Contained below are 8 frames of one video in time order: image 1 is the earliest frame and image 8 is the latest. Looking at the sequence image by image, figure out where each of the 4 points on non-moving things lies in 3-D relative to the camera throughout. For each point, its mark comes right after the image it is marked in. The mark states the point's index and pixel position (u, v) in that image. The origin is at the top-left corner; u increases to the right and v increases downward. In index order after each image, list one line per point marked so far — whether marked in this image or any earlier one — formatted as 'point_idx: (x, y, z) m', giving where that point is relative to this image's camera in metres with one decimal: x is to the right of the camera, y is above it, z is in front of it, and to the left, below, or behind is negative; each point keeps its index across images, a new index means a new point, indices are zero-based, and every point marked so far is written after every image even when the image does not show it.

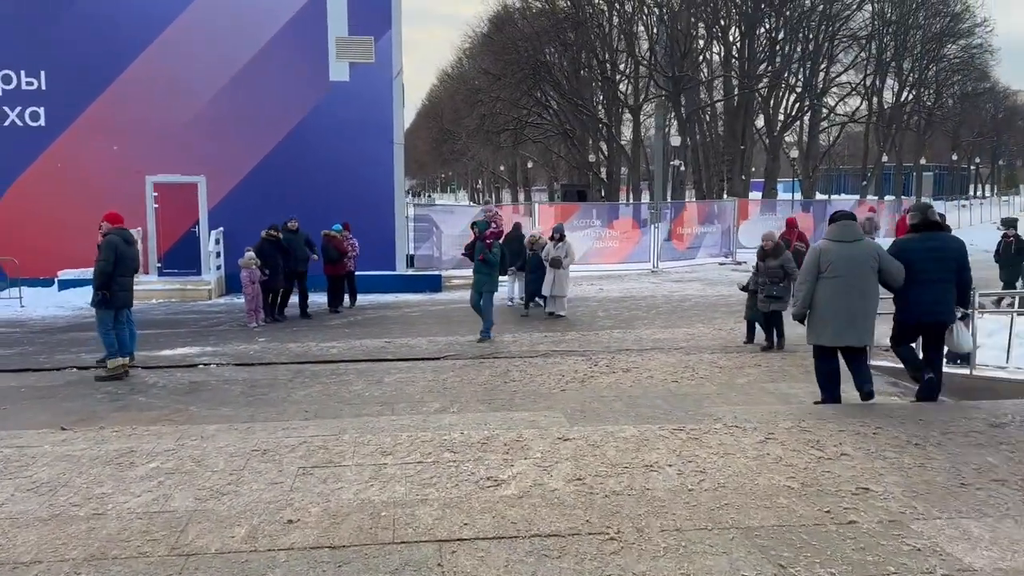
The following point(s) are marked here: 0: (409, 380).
0: (-1.1, -1.0, +8.9) m
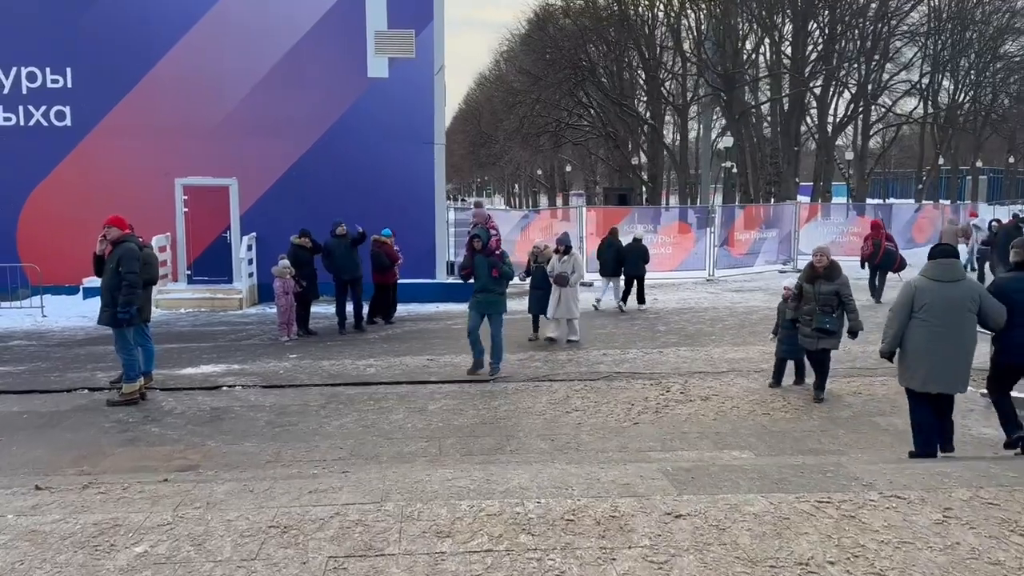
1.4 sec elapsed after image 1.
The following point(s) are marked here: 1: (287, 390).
0: (-0.5, -1.1, +7.8) m
1: (-2.4, -1.1, +8.6) m
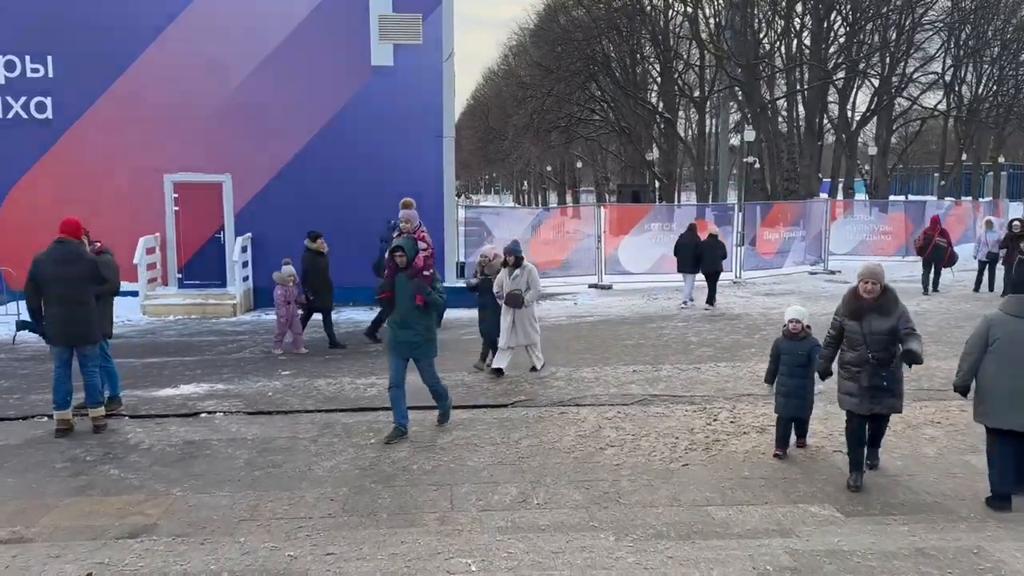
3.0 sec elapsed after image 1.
0: (-0.3, -1.3, +6.6) m
1: (-2.2, -1.2, +7.5) m
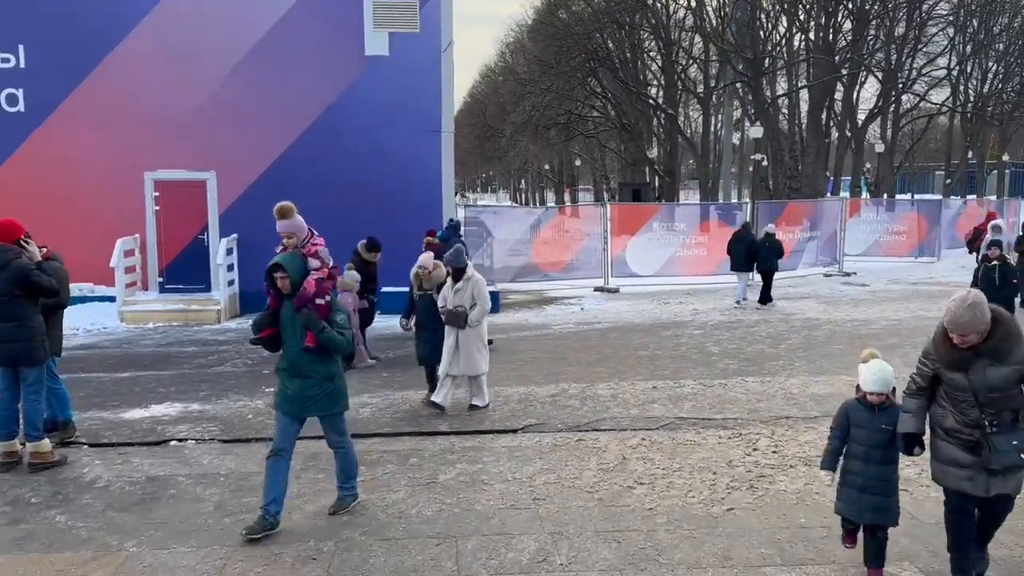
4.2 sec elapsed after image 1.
0: (-0.2, -1.3, +5.7) m
1: (-2.1, -1.3, +6.6) m
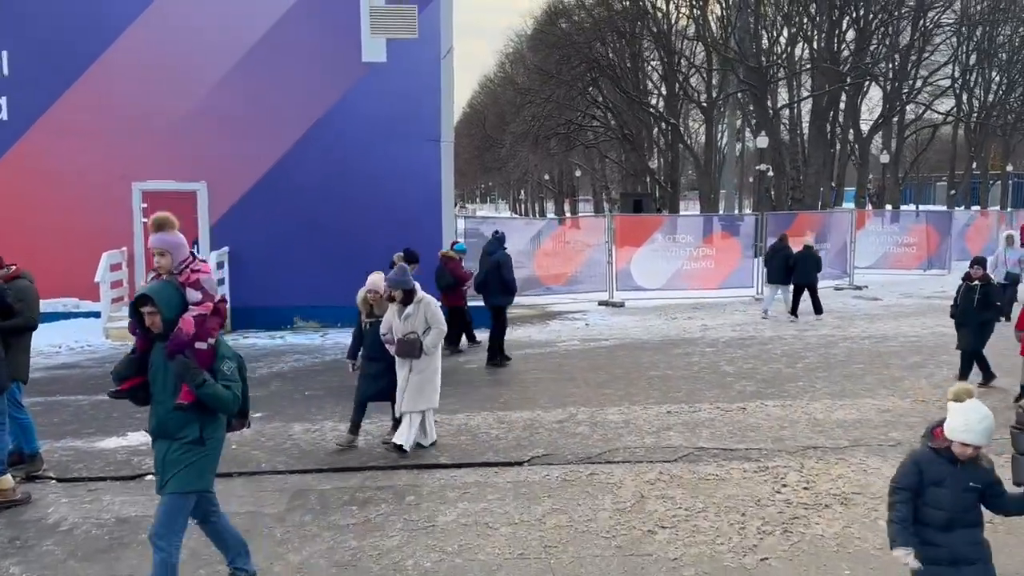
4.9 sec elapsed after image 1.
0: (-0.2, -1.5, +5.2) m
1: (-2.0, -1.4, +6.0) m
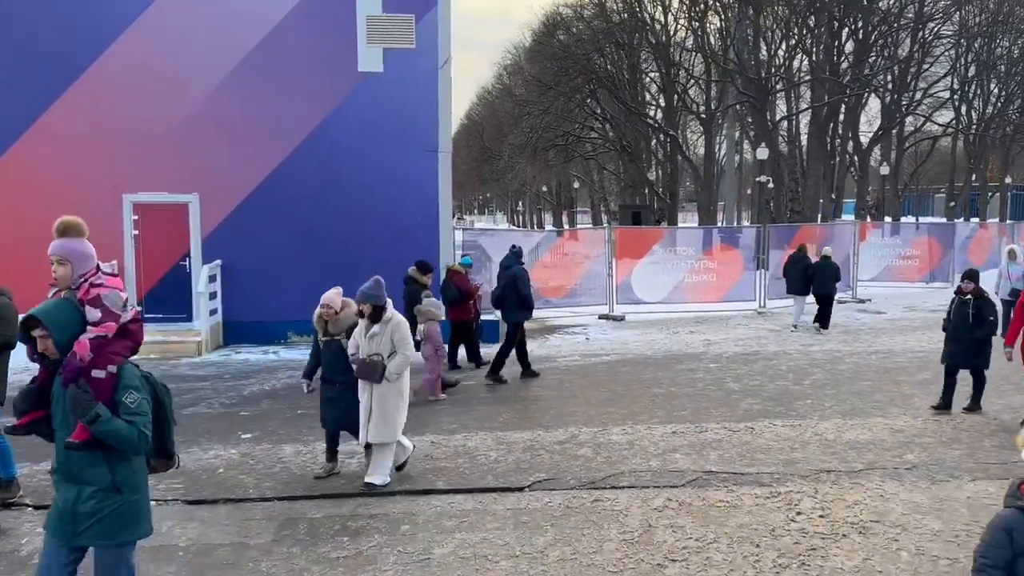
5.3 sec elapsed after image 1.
0: (-0.2, -1.6, +4.9) m
1: (-2.0, -1.5, +5.7) m
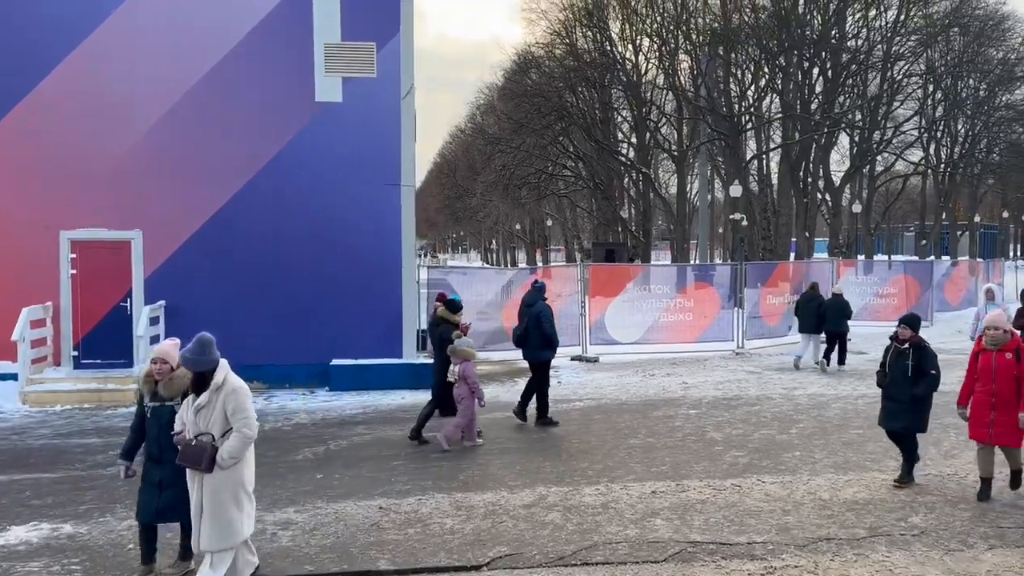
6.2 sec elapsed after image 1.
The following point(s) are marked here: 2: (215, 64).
0: (-0.4, -1.8, +4.0) m
1: (-2.3, -1.8, +4.8) m
2: (-4.4, +3.4, +12.2) m
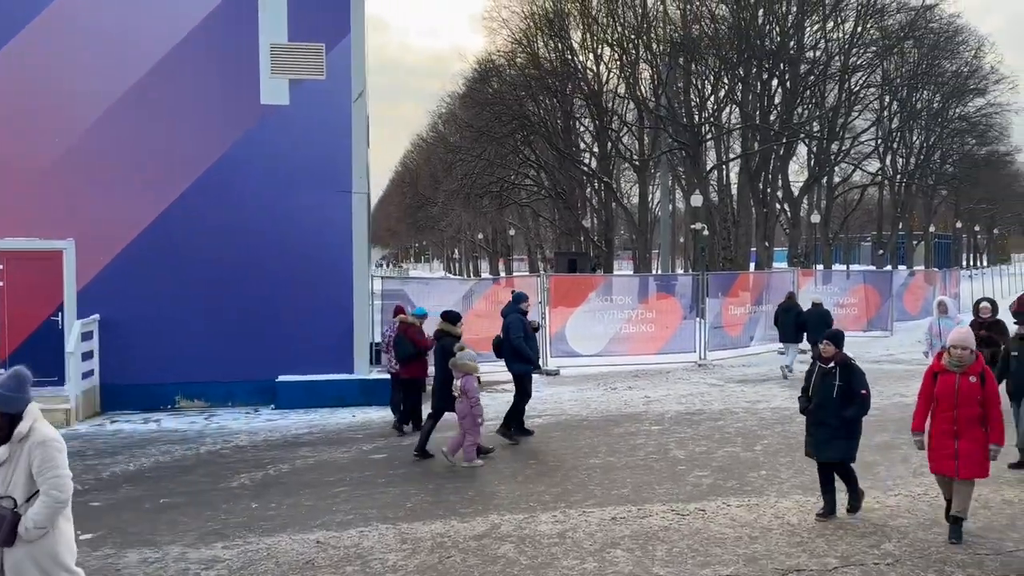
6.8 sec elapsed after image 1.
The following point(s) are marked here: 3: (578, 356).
0: (-0.7, -1.9, +3.5) m
1: (-2.6, -1.9, +4.2) m
2: (-5.1, +3.2, +11.6) m
3: (+1.3, -1.3, +15.7) m
